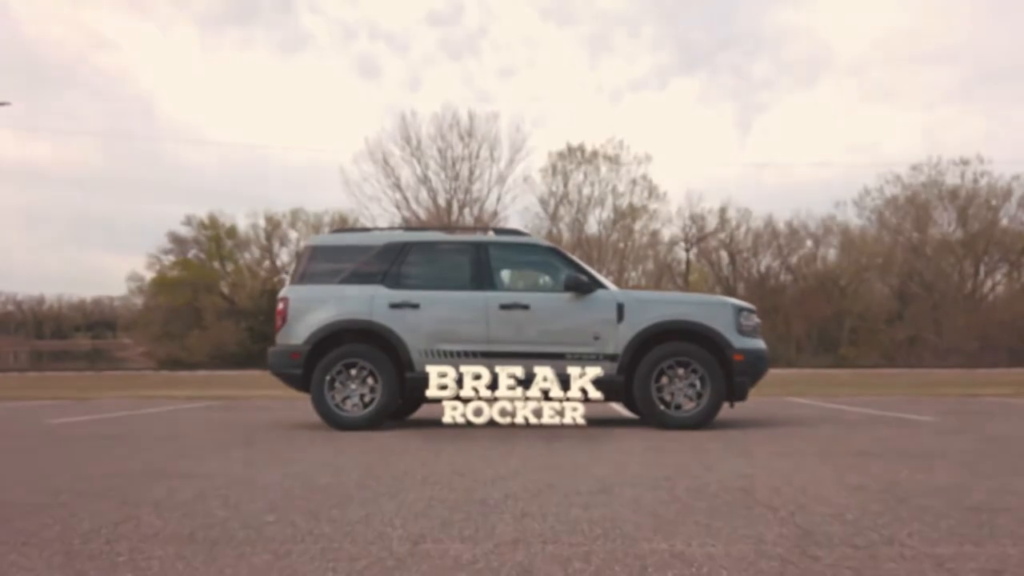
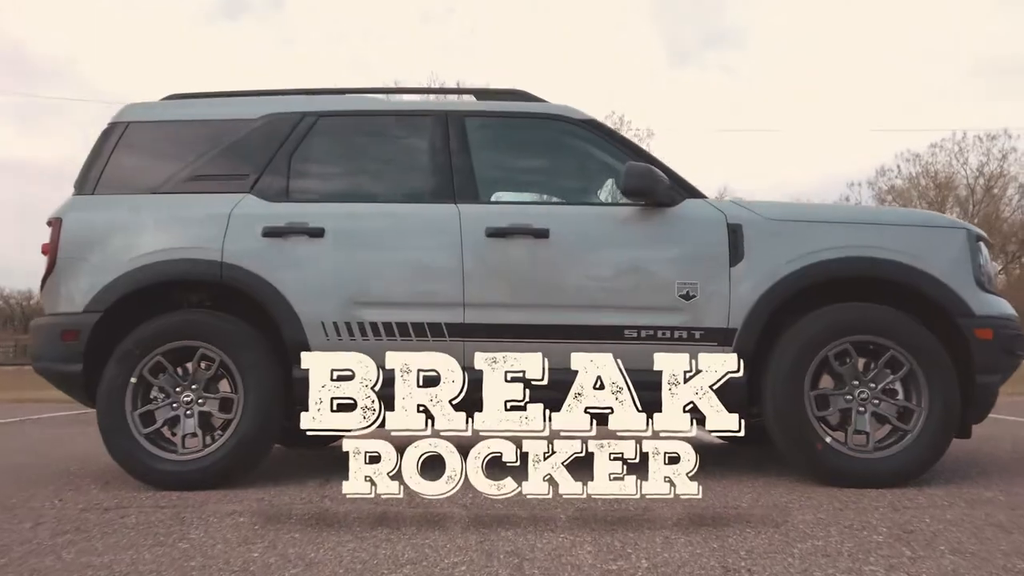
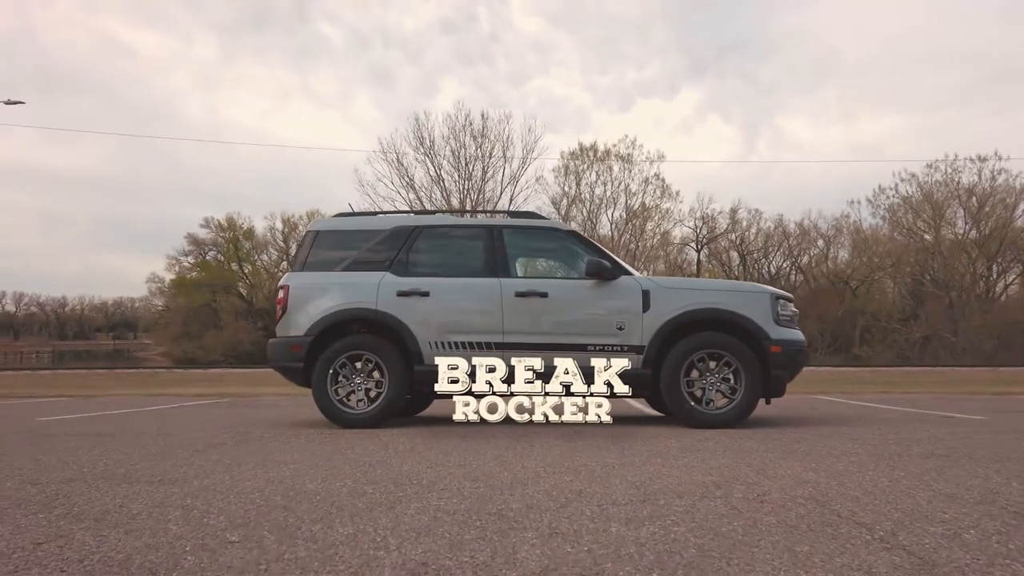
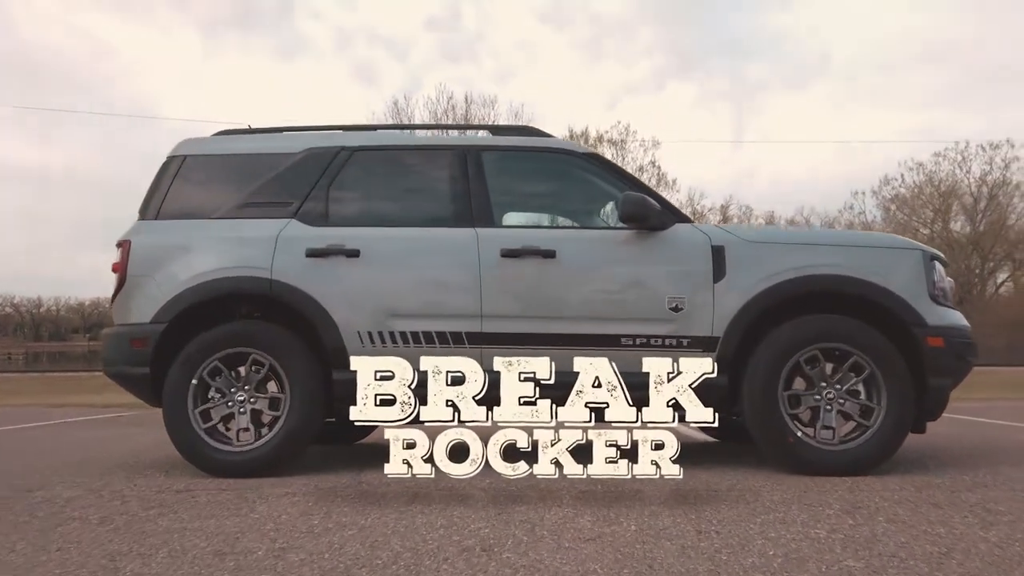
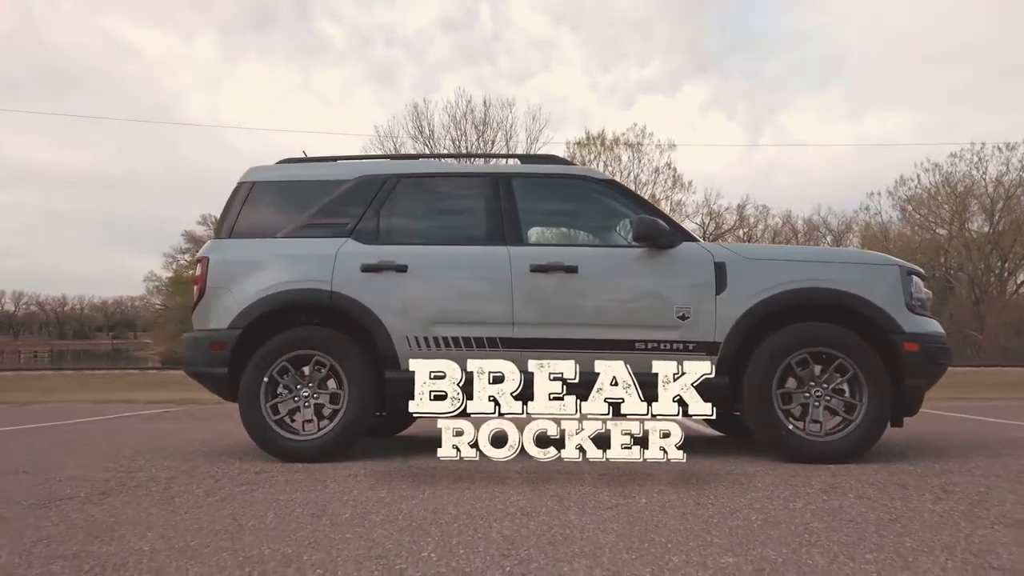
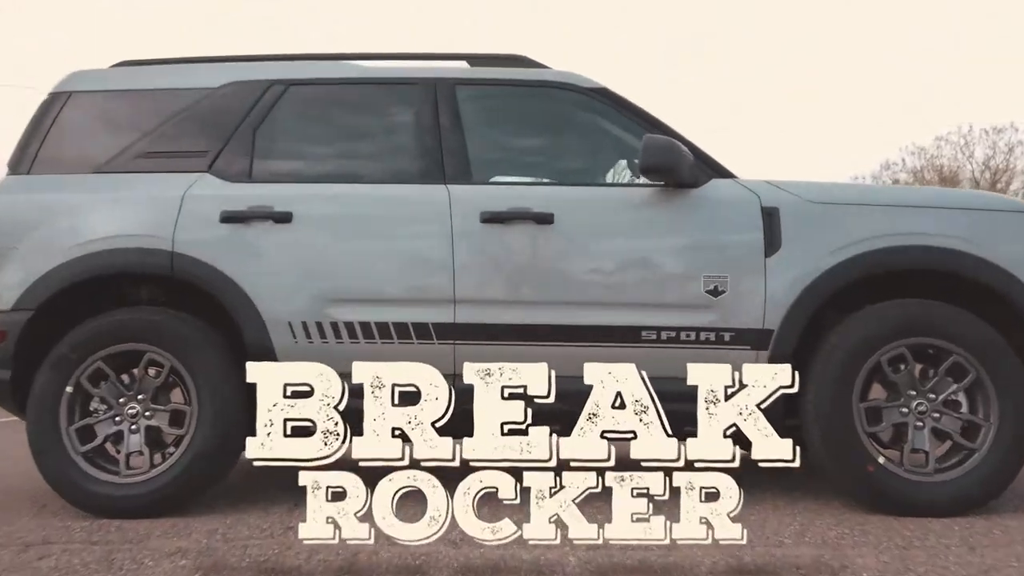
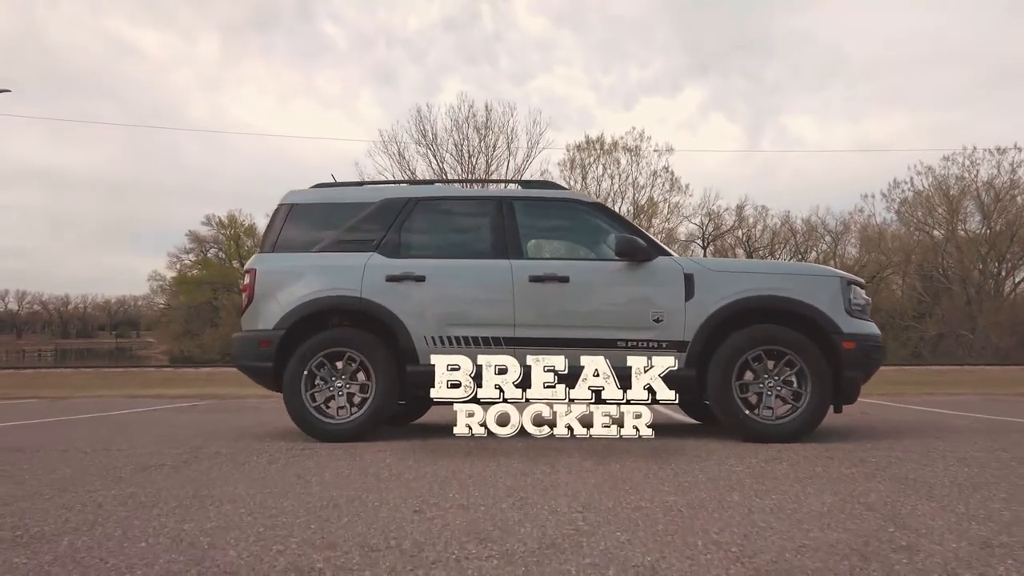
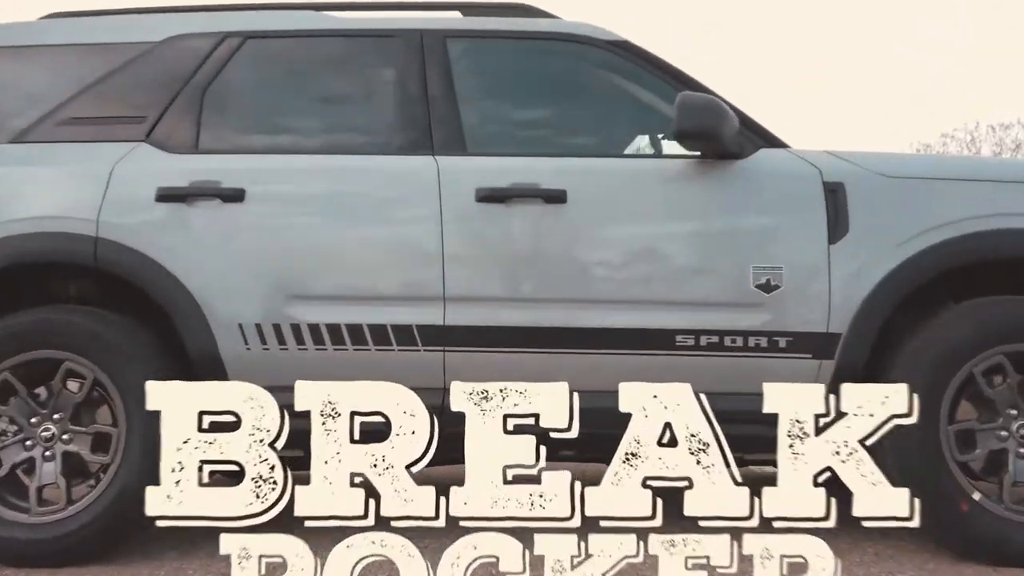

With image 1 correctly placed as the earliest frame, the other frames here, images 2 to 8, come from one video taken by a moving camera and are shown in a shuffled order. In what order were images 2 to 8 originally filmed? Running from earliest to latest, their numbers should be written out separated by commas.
3, 7, 5, 4, 2, 6, 8
